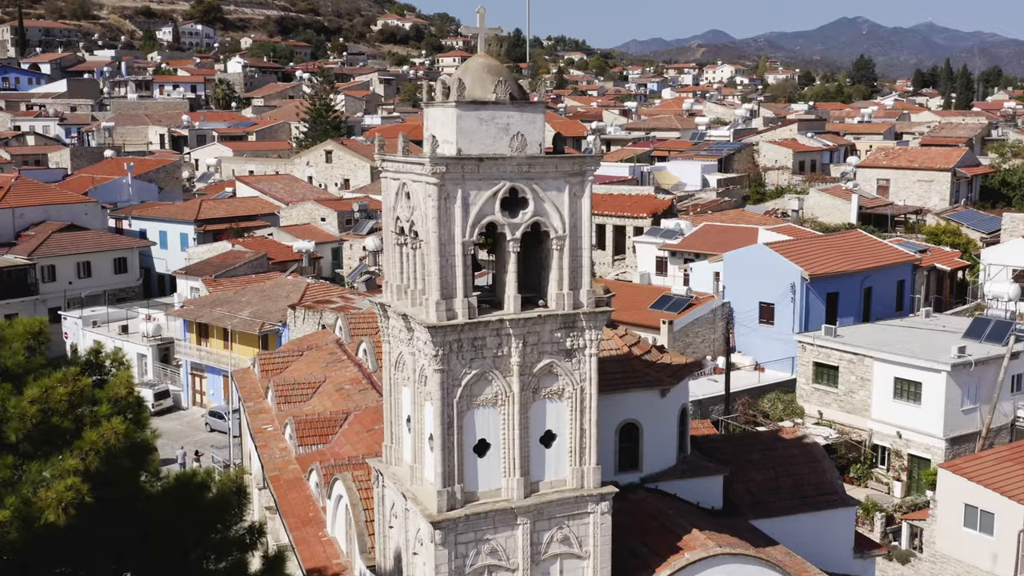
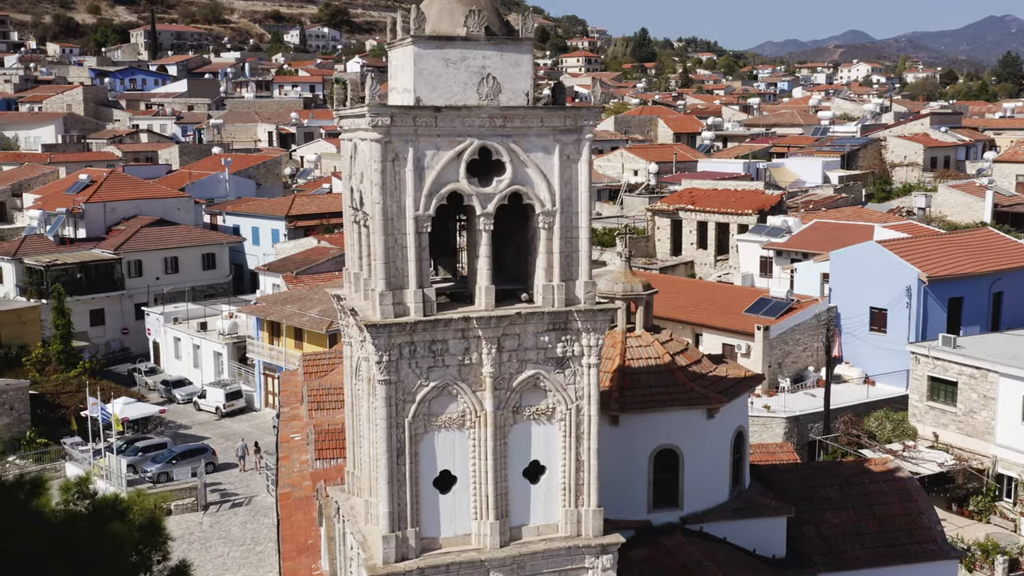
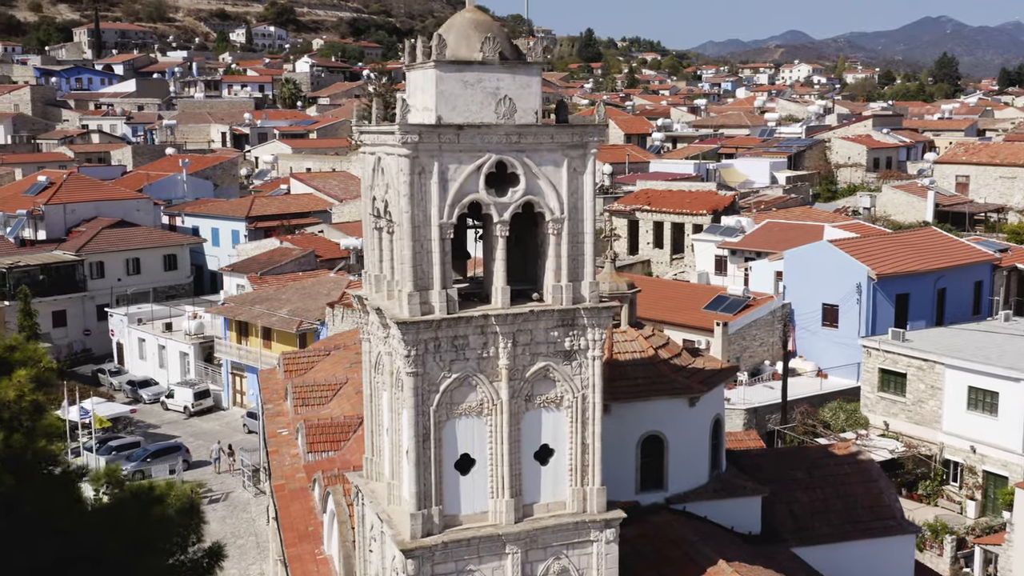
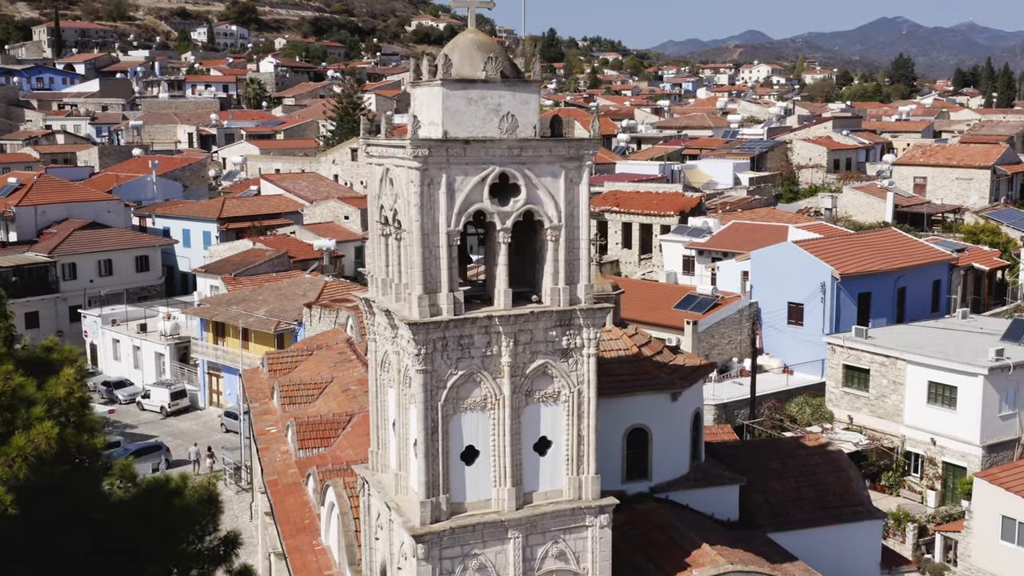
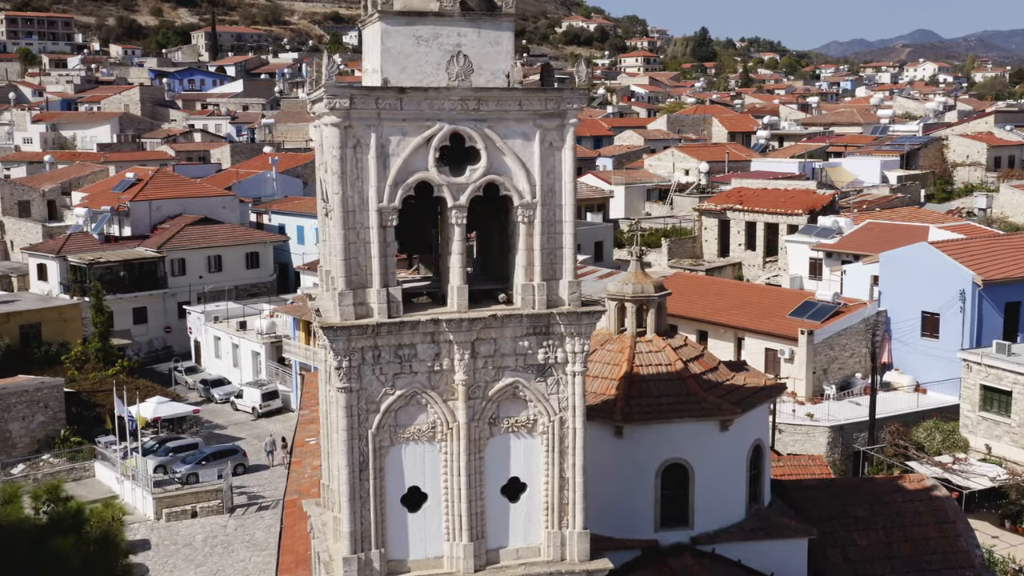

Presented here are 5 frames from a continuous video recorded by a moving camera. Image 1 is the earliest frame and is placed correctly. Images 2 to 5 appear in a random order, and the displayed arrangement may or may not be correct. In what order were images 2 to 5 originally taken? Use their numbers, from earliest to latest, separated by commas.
4, 3, 2, 5
